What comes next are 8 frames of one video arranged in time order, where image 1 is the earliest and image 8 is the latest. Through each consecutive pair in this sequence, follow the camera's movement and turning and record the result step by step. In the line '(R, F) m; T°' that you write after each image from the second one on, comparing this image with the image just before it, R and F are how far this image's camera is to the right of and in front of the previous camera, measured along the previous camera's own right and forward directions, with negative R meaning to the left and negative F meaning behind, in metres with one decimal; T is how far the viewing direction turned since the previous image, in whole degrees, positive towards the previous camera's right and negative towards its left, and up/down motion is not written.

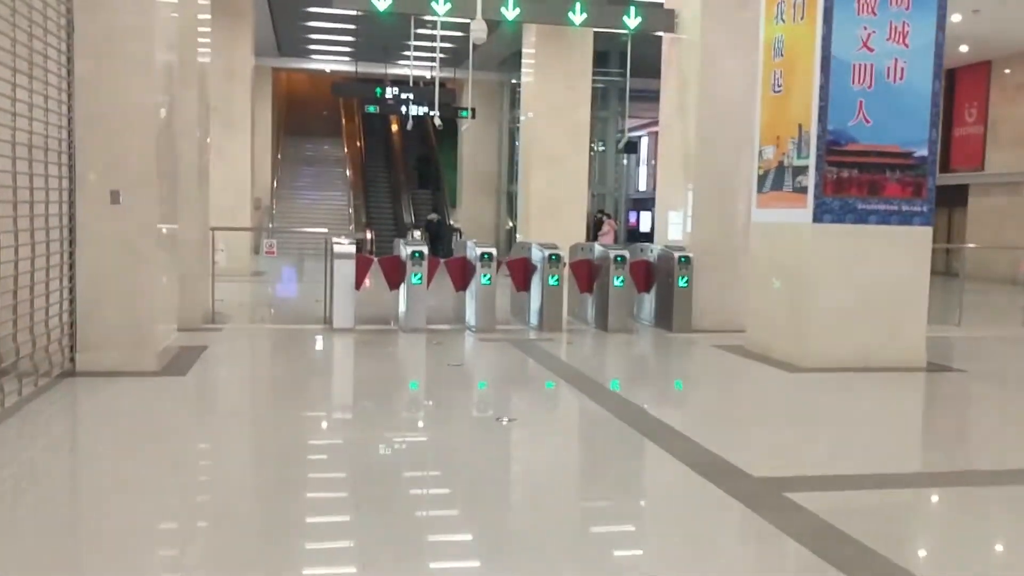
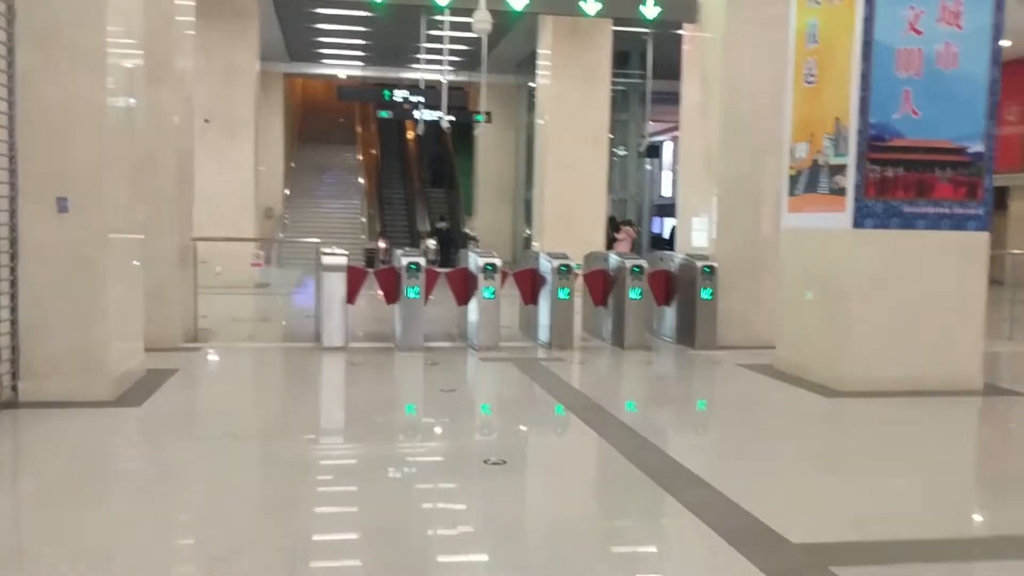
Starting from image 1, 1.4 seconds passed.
(+0.1, +0.7) m; -2°
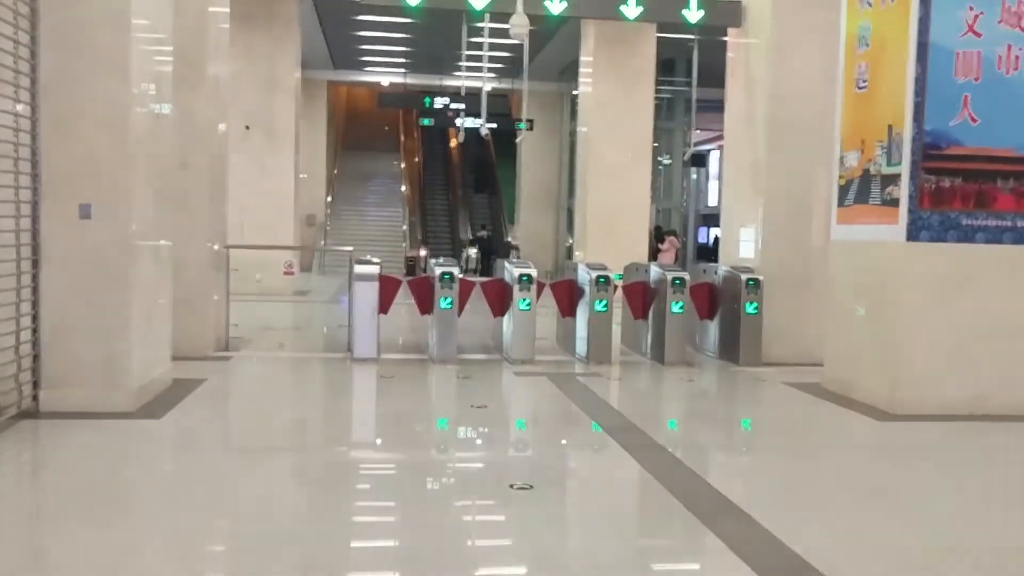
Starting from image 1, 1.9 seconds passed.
(+0.1, +0.2) m; -3°
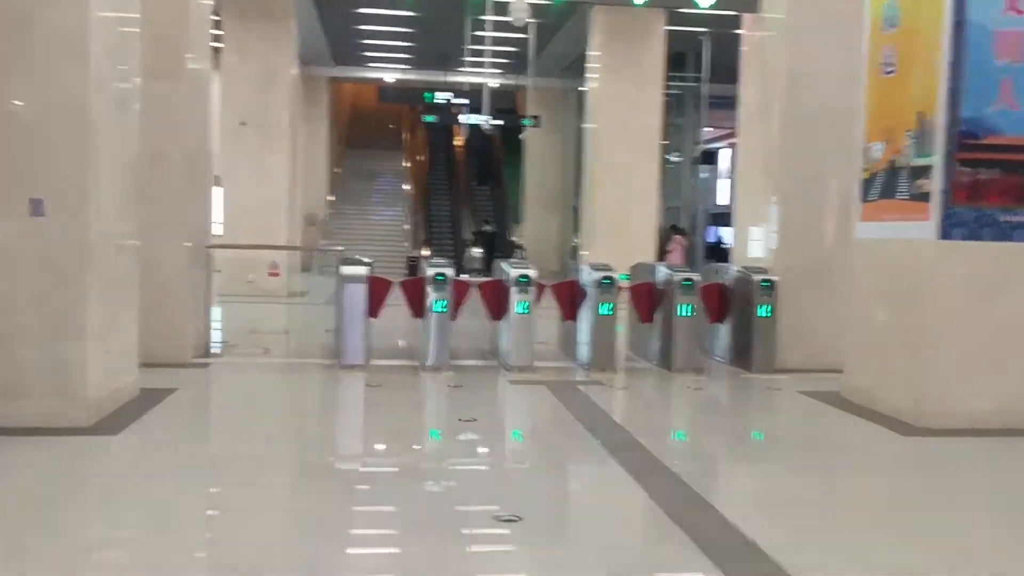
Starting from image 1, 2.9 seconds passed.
(+0.1, +0.4) m; -1°
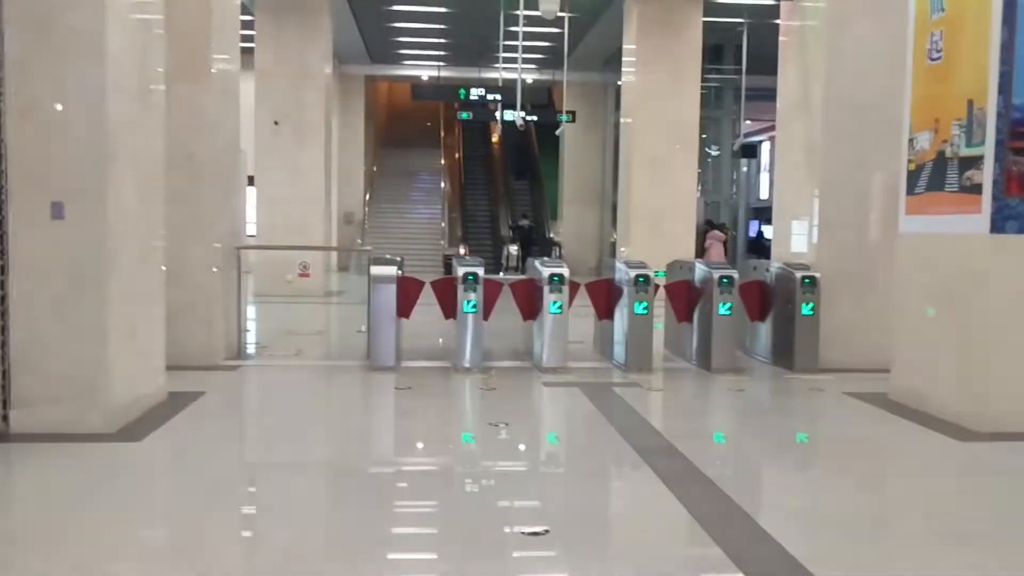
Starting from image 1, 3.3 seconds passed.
(+0.1, +0.1) m; -3°
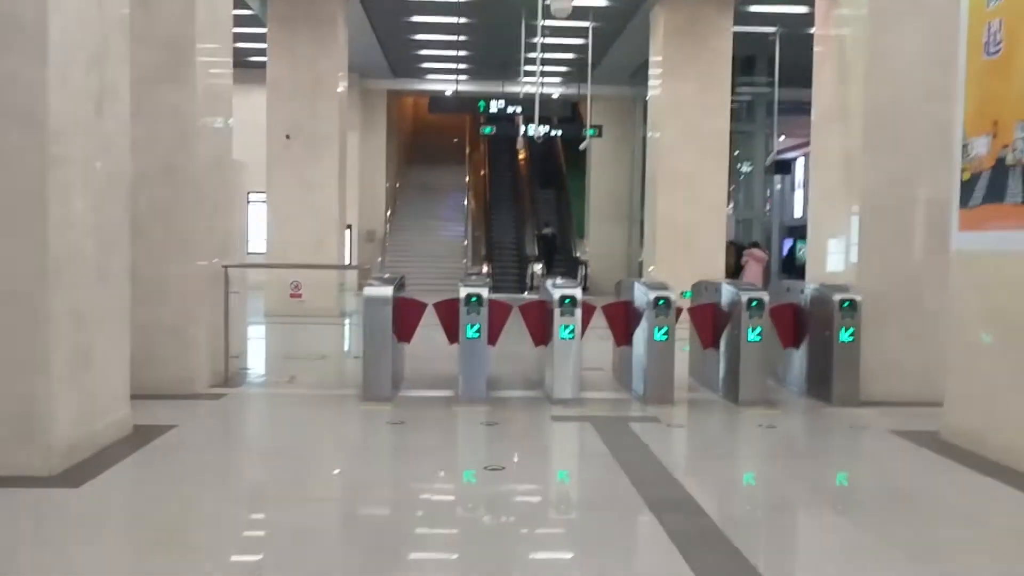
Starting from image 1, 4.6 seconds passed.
(+0.2, +0.5) m; -2°
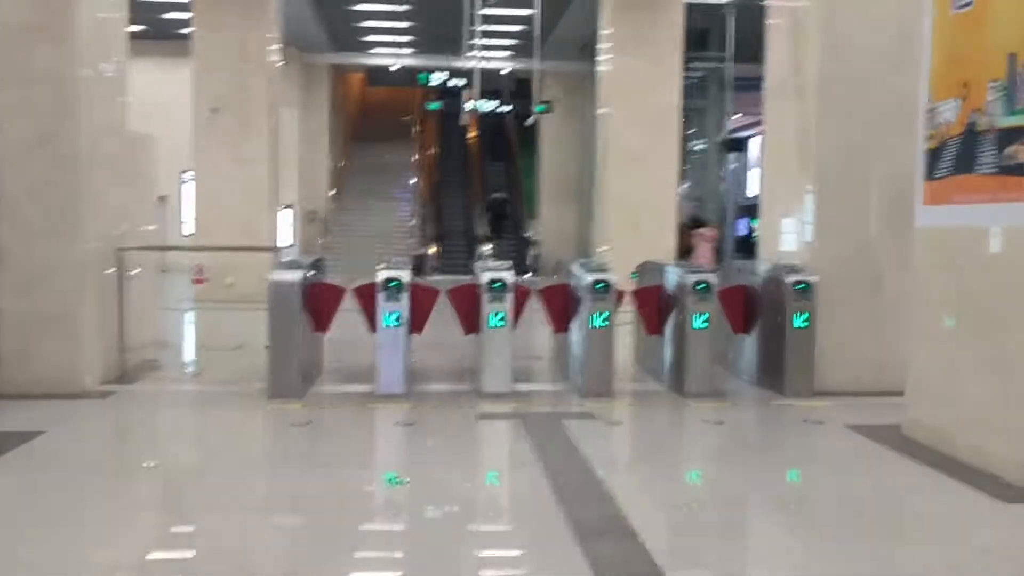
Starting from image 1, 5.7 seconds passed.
(+0.2, +0.6) m; +3°
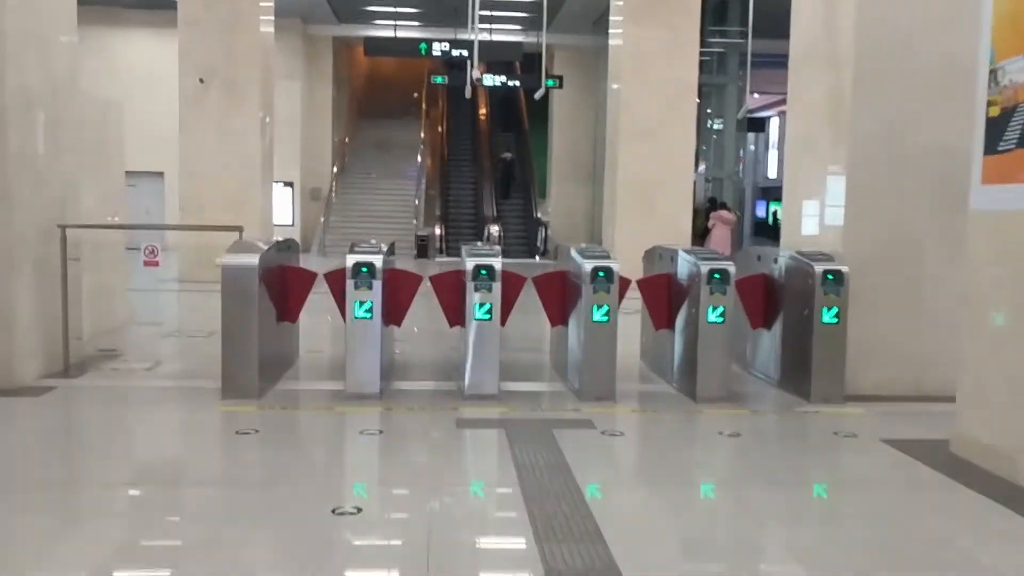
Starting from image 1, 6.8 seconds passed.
(+0.1, +0.6) m; -1°
